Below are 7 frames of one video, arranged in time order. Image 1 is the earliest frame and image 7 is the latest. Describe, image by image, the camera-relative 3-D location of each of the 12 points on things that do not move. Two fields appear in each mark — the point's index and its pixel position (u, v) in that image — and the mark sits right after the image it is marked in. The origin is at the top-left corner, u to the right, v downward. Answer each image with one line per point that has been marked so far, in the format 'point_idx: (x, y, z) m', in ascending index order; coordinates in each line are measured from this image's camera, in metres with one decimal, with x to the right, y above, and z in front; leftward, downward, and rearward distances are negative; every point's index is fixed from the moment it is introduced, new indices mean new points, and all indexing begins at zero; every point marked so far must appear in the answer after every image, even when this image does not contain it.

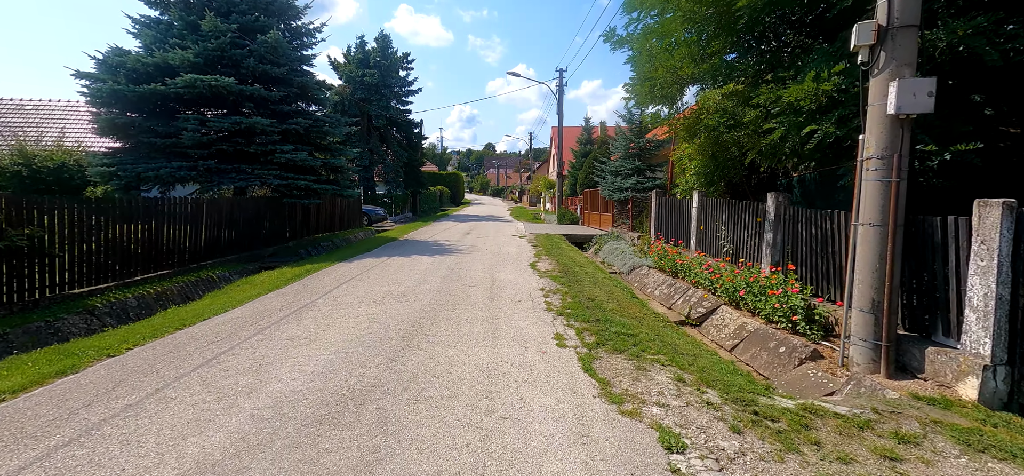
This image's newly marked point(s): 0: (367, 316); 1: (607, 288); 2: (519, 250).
0: (-1.7, -0.9, +5.3) m
1: (+1.6, -0.8, +7.4) m
2: (+0.2, -0.3, +11.9) m
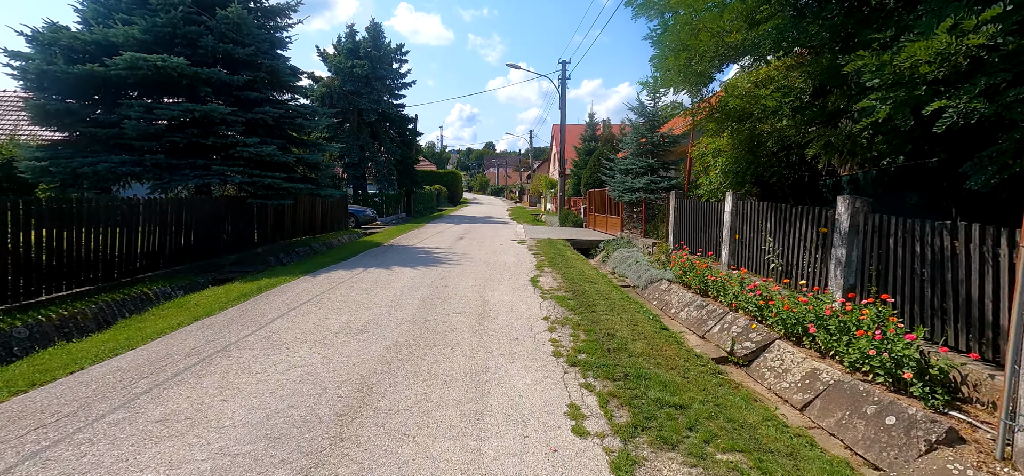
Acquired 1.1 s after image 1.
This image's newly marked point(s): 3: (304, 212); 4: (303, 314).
0: (-1.7, -1.1, +3.7) m
1: (+1.5, -1.0, +5.8) m
2: (+0.1, -0.5, +10.3) m
3: (-6.6, +0.8, +14.4) m
4: (-2.5, -0.9, +5.4) m
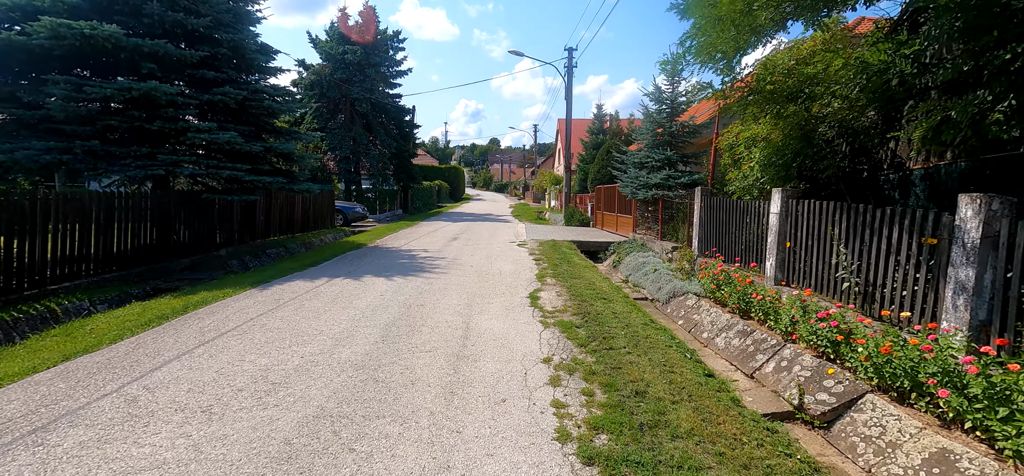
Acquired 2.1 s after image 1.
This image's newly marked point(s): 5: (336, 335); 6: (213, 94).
0: (-1.8, -1.2, +2.2) m
1: (+1.4, -1.1, +4.3) m
2: (+0.1, -0.5, +8.8) m
3: (-6.6, +0.8, +12.9) m
4: (-2.6, -1.0, +3.9) m
5: (-1.7, -1.0, +4.5) m
6: (-6.2, +3.0, +9.5) m
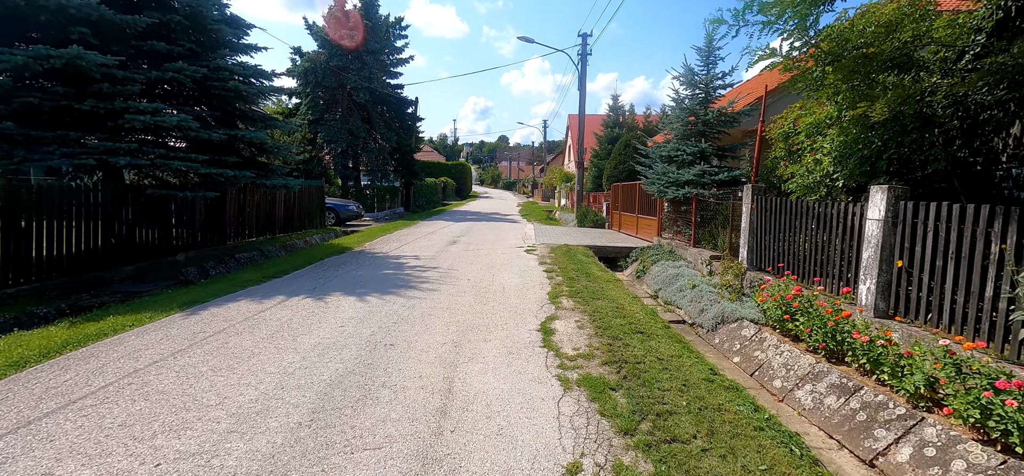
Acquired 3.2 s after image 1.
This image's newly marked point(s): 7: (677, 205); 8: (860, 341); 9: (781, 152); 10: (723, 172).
0: (-1.8, -1.3, +0.7) m
1: (+1.4, -1.2, +2.7) m
2: (+0.2, -0.7, +7.2) m
3: (-6.5, +0.8, +11.4) m
4: (-2.5, -1.1, +2.3) m
5: (-1.7, -1.1, +2.9) m
6: (-6.1, +2.9, +8.0) m
7: (+3.9, +0.8, +10.8) m
8: (+3.2, -0.9, +4.2) m
9: (+4.8, +1.5, +8.2) m
10: (+4.6, +1.5, +10.1) m
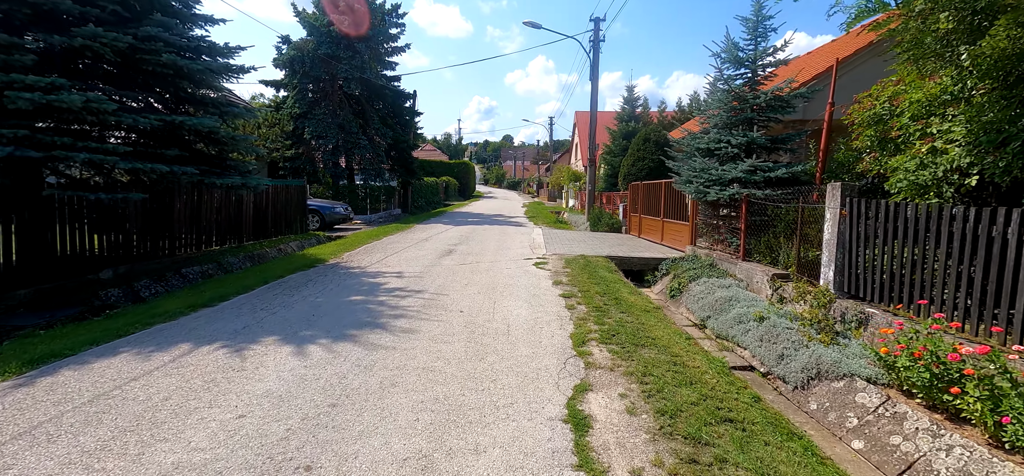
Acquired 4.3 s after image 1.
0: (-1.8, -1.5, -1.1) m
1: (+1.5, -1.4, +0.8) m
2: (+0.3, -0.9, +5.4) m
3: (-6.3, +0.6, +9.6) m
4: (-2.5, -1.3, +0.5) m
5: (-1.7, -1.3, +1.1) m
6: (-6.0, +2.7, +6.2) m
7: (+4.0, +0.6, +8.9) m
8: (+3.3, -1.1, +2.3) m
9: (+4.9, +1.3, +6.3) m
10: (+4.8, +1.3, +8.2) m
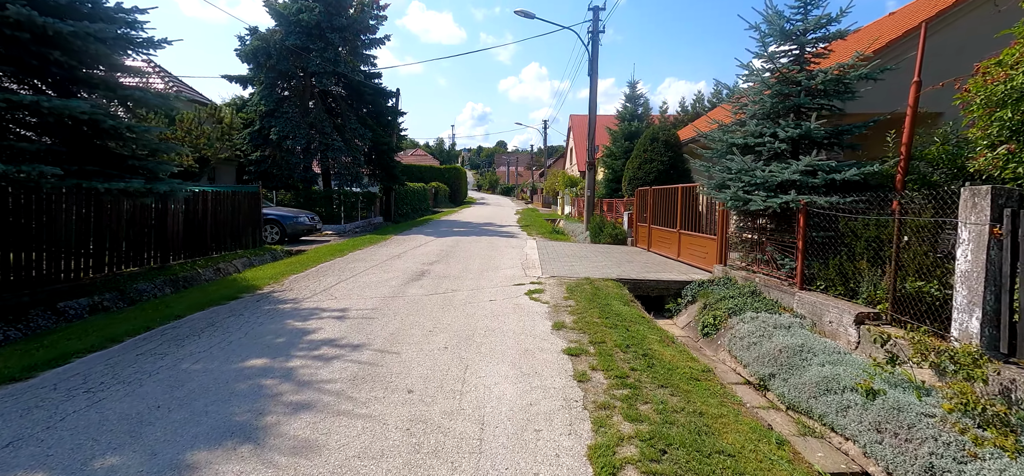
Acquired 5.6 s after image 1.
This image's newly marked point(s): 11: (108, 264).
0: (-1.9, -1.7, -3.1) m
1: (+1.4, -1.6, -1.1) m
2: (+0.1, -1.1, +3.4) m
3: (-6.5, +0.3, +7.6) m
4: (-2.6, -1.5, -1.4) m
5: (-1.8, -1.5, -0.9) m
6: (-6.2, +2.4, +4.3) m
7: (+3.8, +0.3, +7.0) m
8: (+3.1, -1.4, +0.4) m
9: (+4.7, +1.1, +4.4) m
10: (+4.6, +1.0, +6.3) m
11: (-6.6, -0.4, +7.6) m
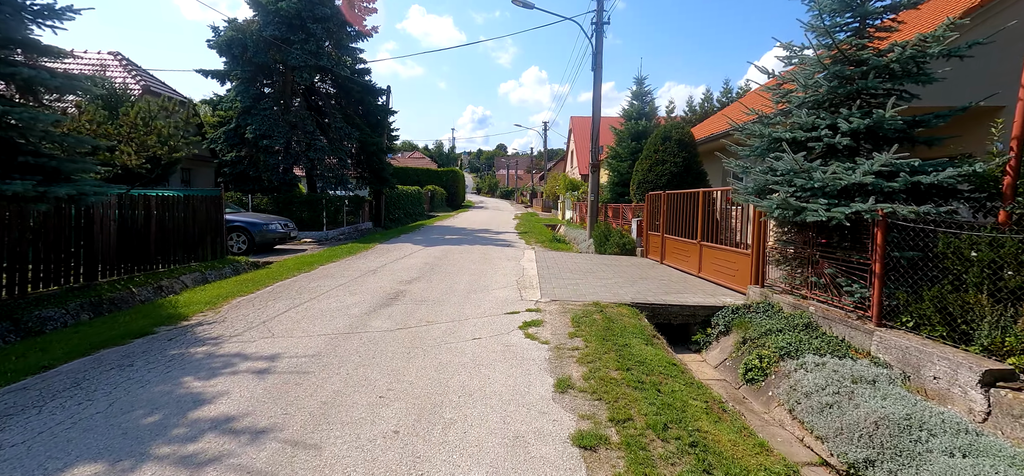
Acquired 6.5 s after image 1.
0: (-2.0, -1.8, -4.5) m
1: (+1.3, -1.8, -2.5) m
2: (0.0, -1.3, +2.0) m
3: (-6.7, +0.1, +6.2) m
4: (-2.7, -1.6, -2.9) m
5: (-1.9, -1.6, -2.3) m
6: (-6.3, +2.3, +2.9) m
7: (+3.7, +0.1, +5.6) m
8: (+3.0, -1.5, -1.0) m
9: (+4.6, +0.9, +3.0) m
10: (+4.5, +0.8, +4.9) m
11: (-6.7, -0.6, +6.2) m
